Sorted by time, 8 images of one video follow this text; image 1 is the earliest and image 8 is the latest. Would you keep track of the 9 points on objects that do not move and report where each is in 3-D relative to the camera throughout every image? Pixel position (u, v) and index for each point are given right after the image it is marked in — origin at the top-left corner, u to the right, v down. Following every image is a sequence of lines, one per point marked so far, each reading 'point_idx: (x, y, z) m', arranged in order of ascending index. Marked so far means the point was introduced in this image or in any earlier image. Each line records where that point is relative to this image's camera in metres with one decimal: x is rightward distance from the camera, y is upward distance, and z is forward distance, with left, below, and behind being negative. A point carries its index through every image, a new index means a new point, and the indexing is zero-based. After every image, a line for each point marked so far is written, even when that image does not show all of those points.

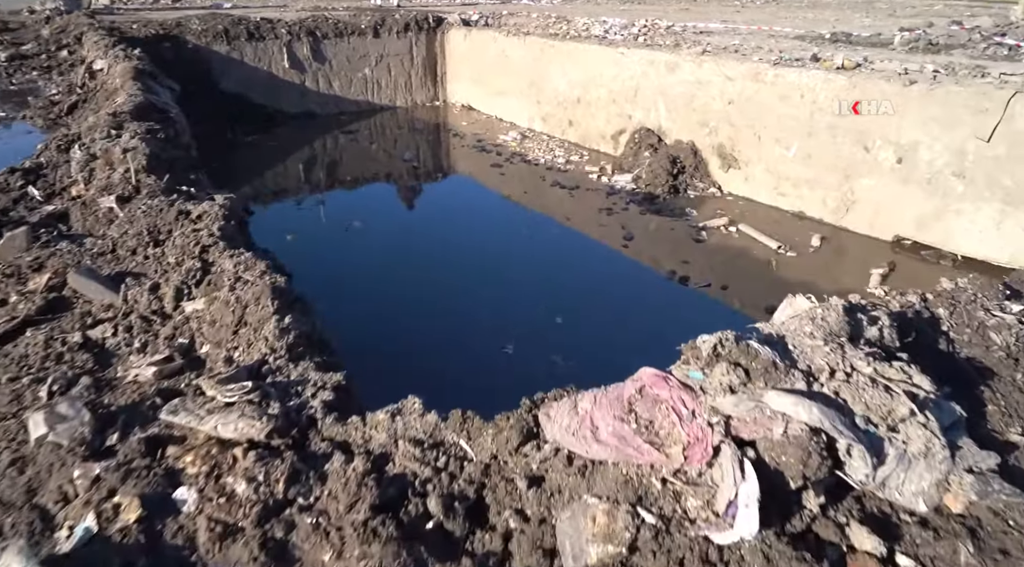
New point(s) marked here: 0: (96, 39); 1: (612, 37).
0: (-3.7, +2.2, +6.3) m
1: (+1.6, +3.9, +10.9) m
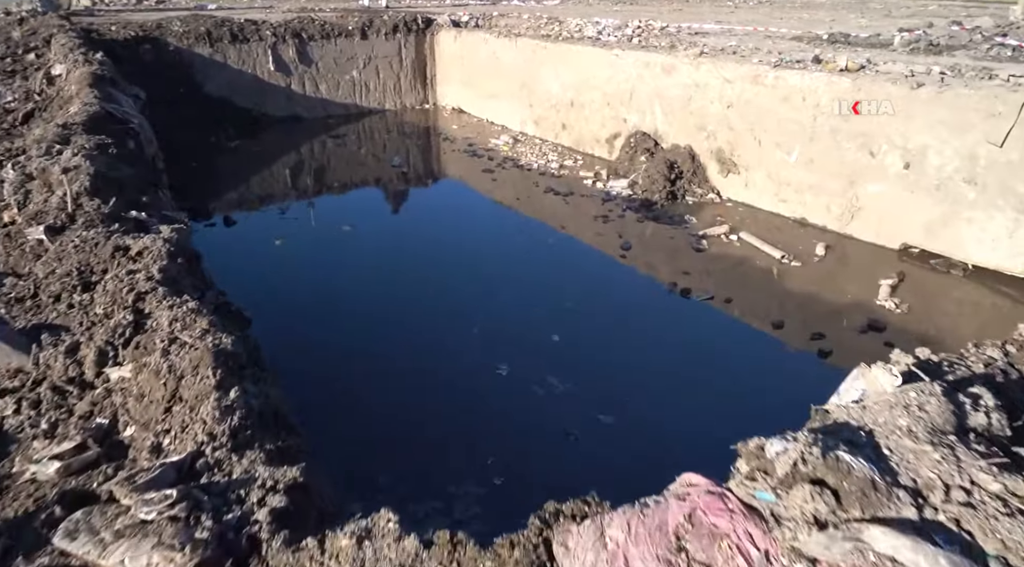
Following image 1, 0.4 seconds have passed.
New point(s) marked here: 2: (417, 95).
0: (-3.8, +2.1, +5.9) m
1: (+1.4, +3.8, +10.7) m
2: (-1.7, +3.4, +12.1) m
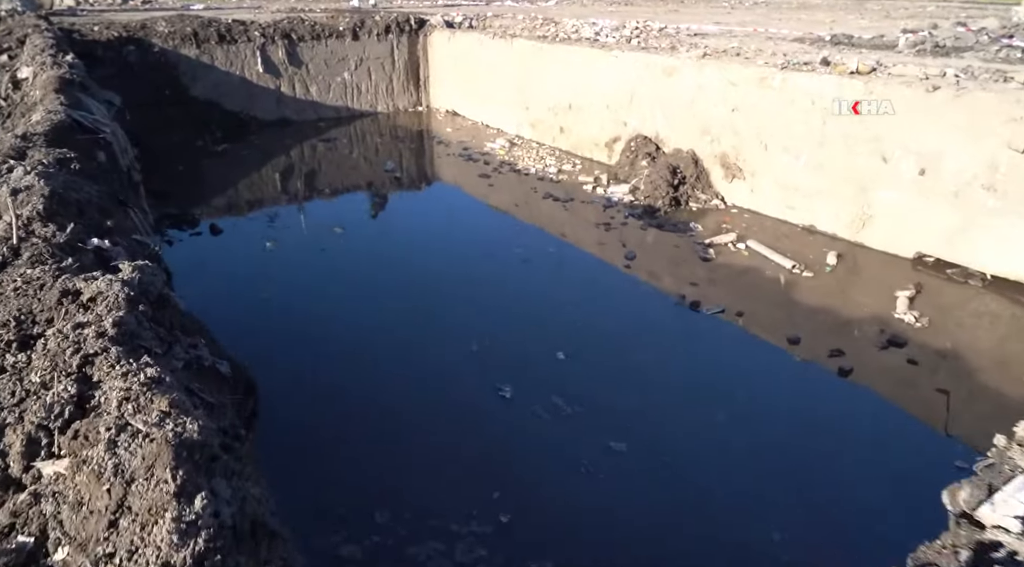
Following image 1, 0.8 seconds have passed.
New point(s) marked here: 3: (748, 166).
0: (-3.8, +1.9, +5.6) m
1: (+1.4, +3.7, +10.4) m
2: (-1.8, +3.2, +11.8) m
3: (+2.3, +1.3, +6.8) m
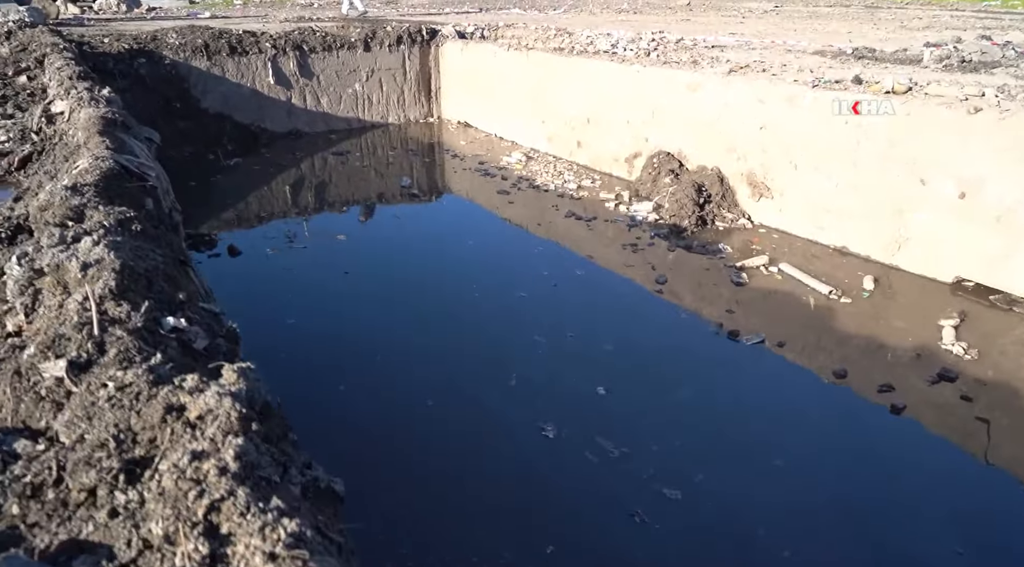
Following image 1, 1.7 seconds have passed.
0: (-3.5, +1.7, +5.5) m
1: (+1.6, +3.5, +10.3) m
2: (-1.5, +3.0, +11.7) m
3: (+2.5, +1.0, +6.7) m
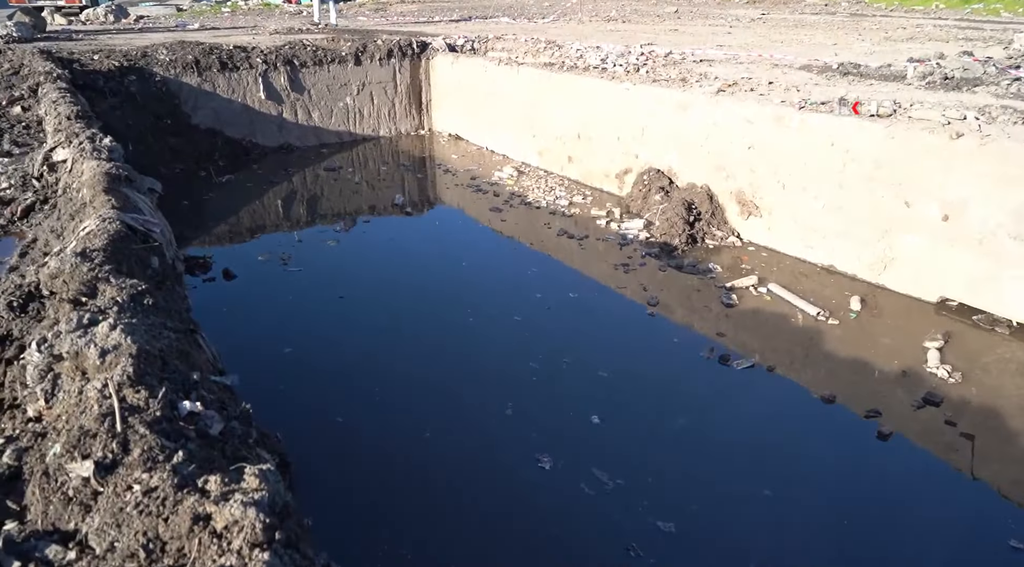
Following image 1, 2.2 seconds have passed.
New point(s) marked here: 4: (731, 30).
0: (-3.6, +1.5, +5.5) m
1: (+1.5, +3.3, +10.4) m
2: (-1.7, +2.8, +11.7) m
3: (+2.5, +0.8, +6.8) m
4: (+5.0, +5.8, +15.8) m
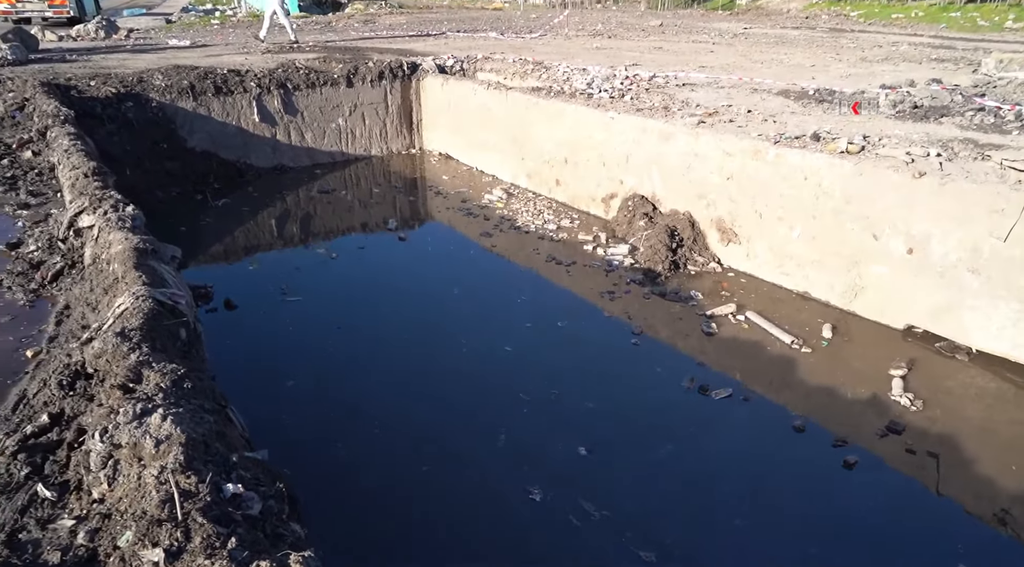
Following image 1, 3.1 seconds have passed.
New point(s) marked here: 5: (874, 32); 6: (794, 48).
0: (-3.7, +1.2, +5.8) m
1: (+1.3, +3.0, +10.7) m
2: (-1.9, +2.5, +12.0) m
3: (+2.4, +0.5, +7.2) m
4: (+4.7, +5.5, +16.2) m
5: (+9.6, +6.7, +18.4) m
6: (+6.5, +5.4, +15.9) m
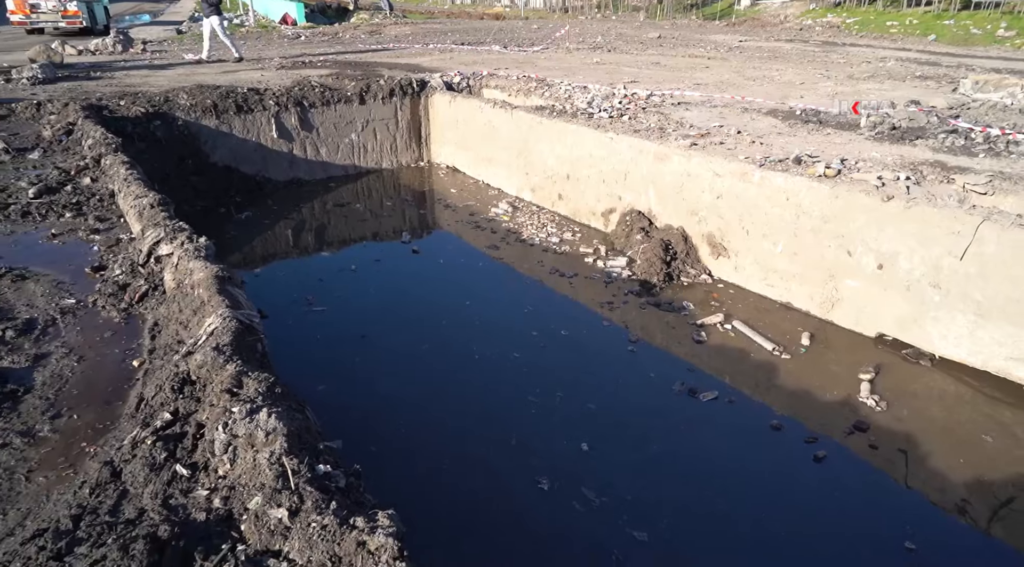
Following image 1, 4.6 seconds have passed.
0: (-3.6, +1.0, +6.5) m
1: (+1.4, +2.8, +11.4) m
2: (-1.8, +2.3, +12.7) m
3: (+2.5, +0.4, +7.9) m
4: (+4.8, +5.3, +16.9) m
5: (+9.7, +6.6, +19.1) m
6: (+6.6, +5.3, +16.6) m
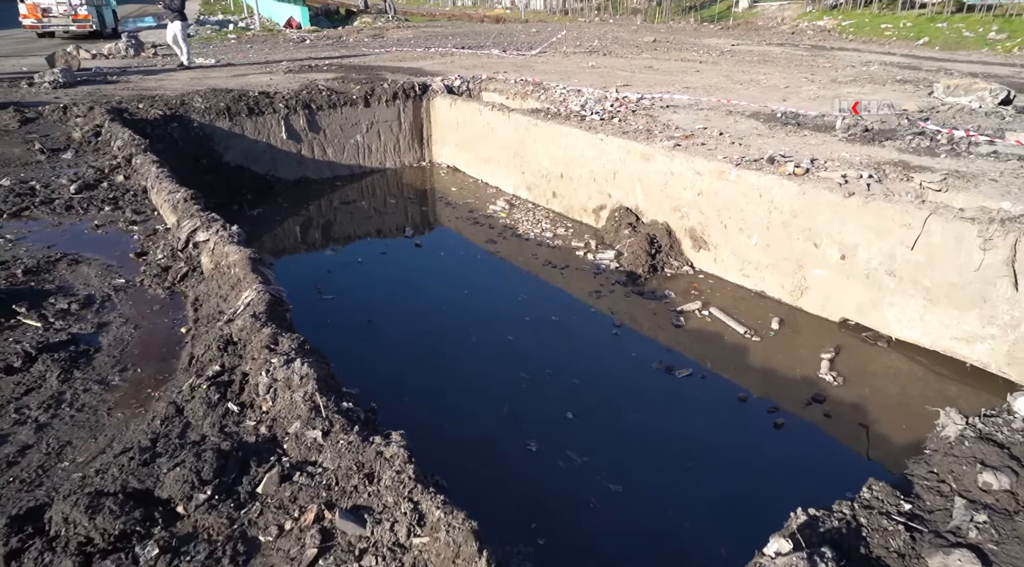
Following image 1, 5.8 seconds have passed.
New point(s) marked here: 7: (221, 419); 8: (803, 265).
0: (-3.7, +1.2, +7.2) m
1: (+1.3, +2.9, +12.1) m
2: (-1.9, +2.4, +13.4) m
3: (+2.4, +0.5, +8.5) m
4: (+4.8, +5.5, +17.5) m
5: (+9.7, +6.7, +19.8) m
6: (+6.5, +5.4, +17.3) m
7: (-1.5, -0.7, +3.5) m
8: (+3.2, +0.2, +7.6) m
